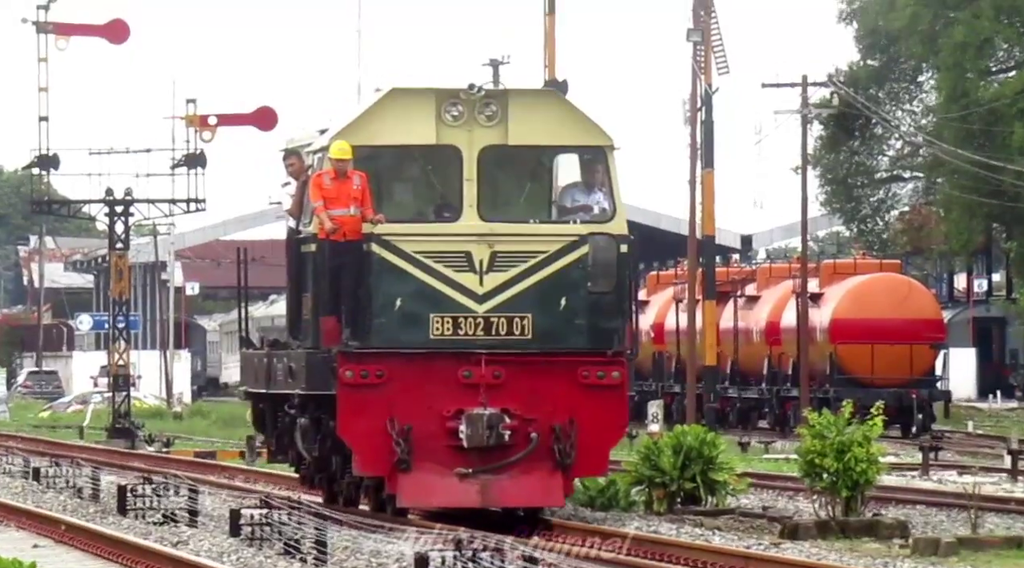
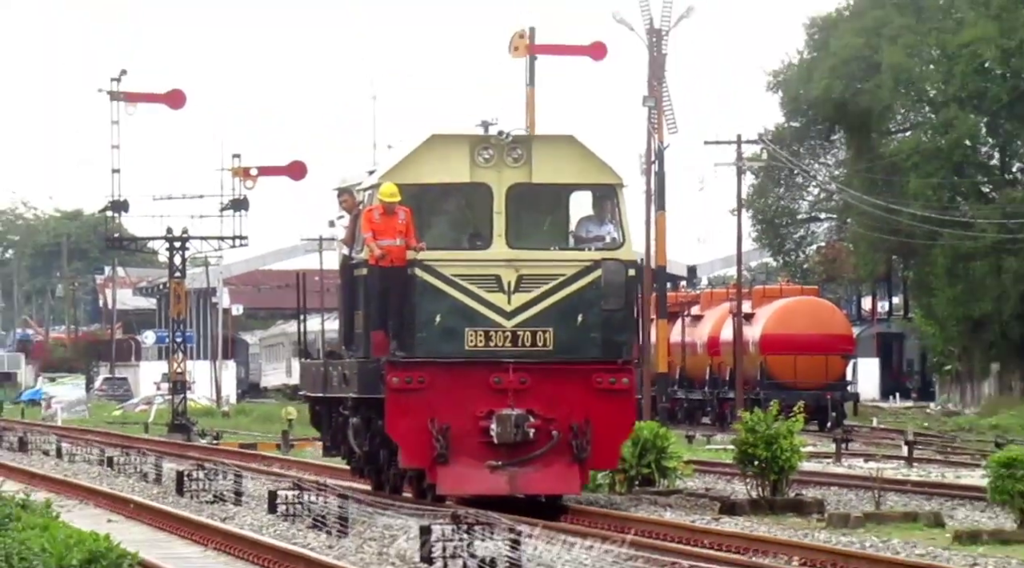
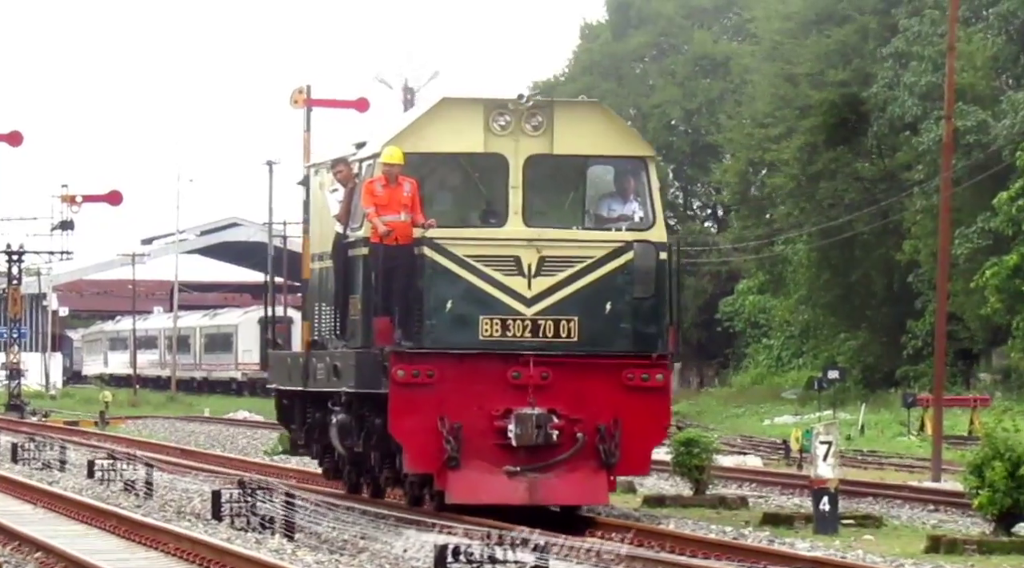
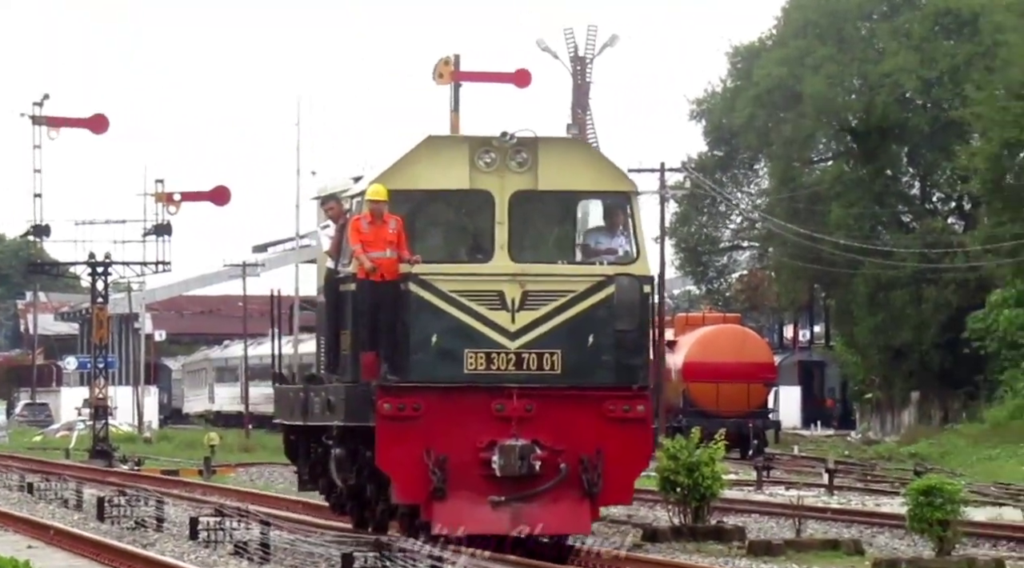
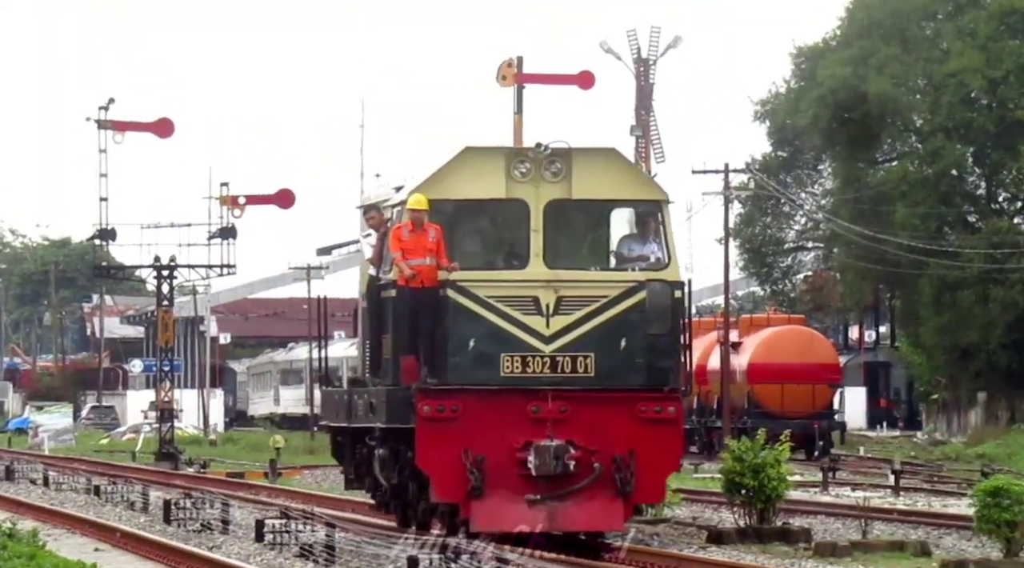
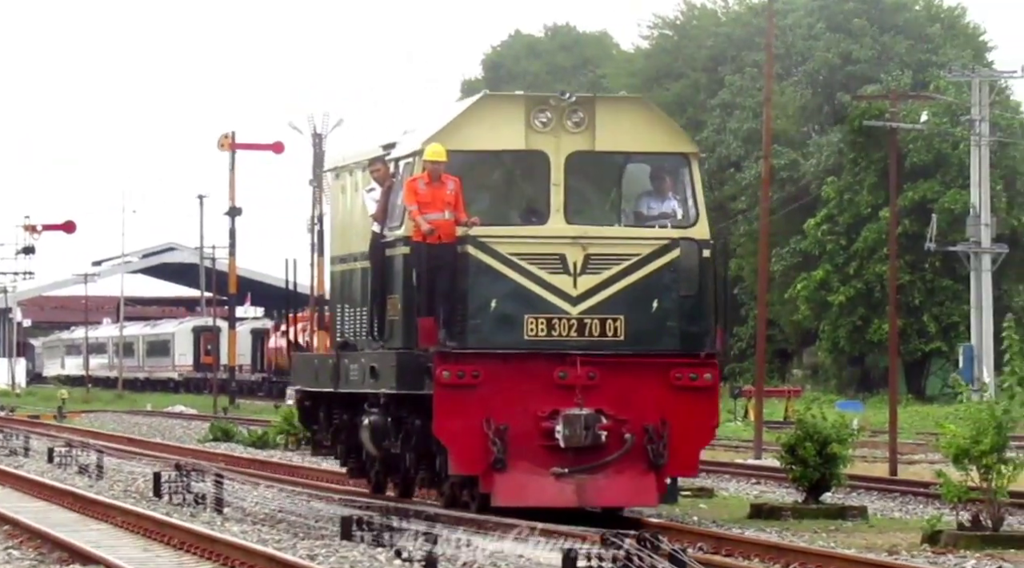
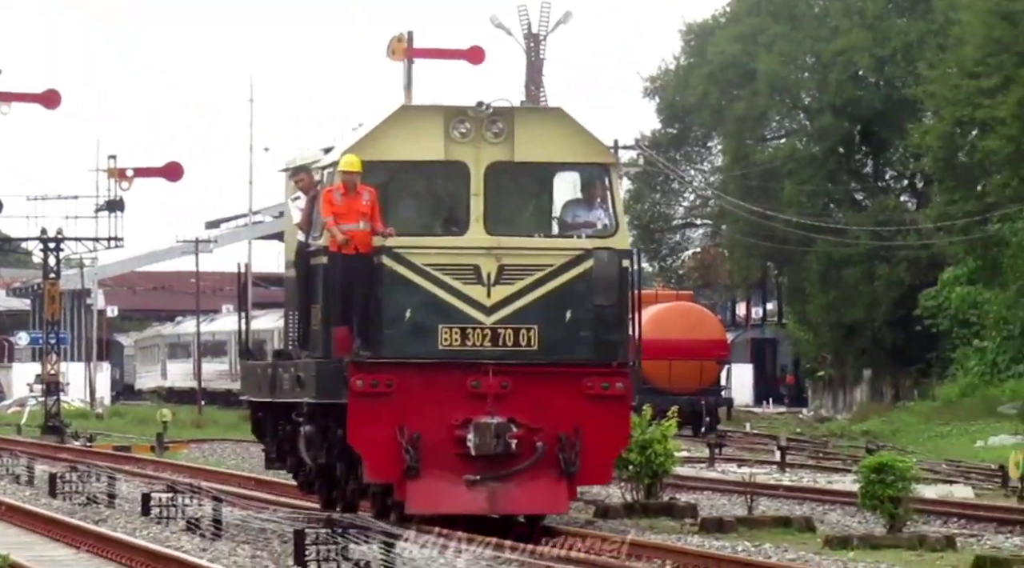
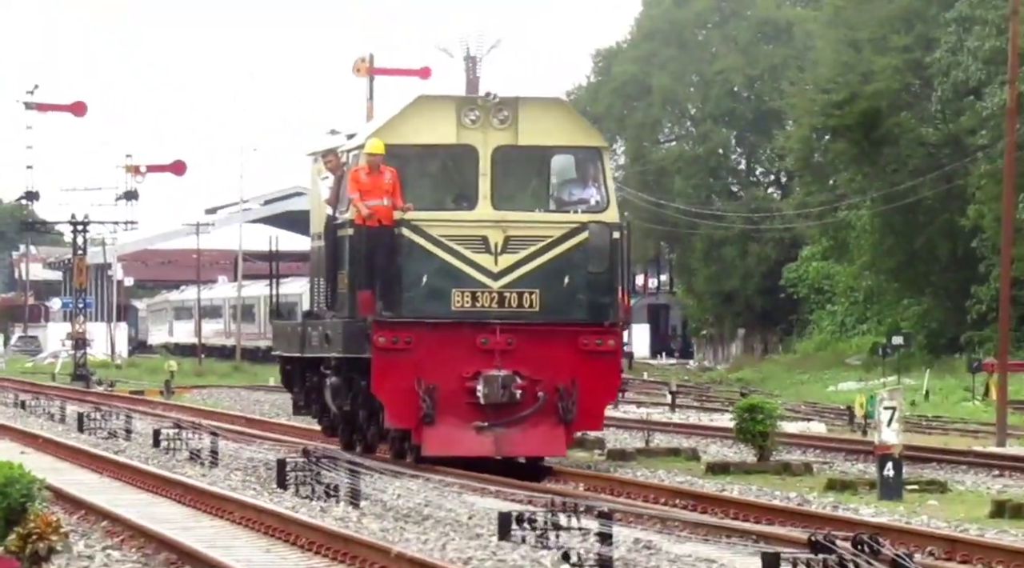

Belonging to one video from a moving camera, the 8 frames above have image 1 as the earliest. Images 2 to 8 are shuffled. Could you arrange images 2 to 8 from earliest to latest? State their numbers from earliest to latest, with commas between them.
2, 5, 4, 7, 8, 3, 6
